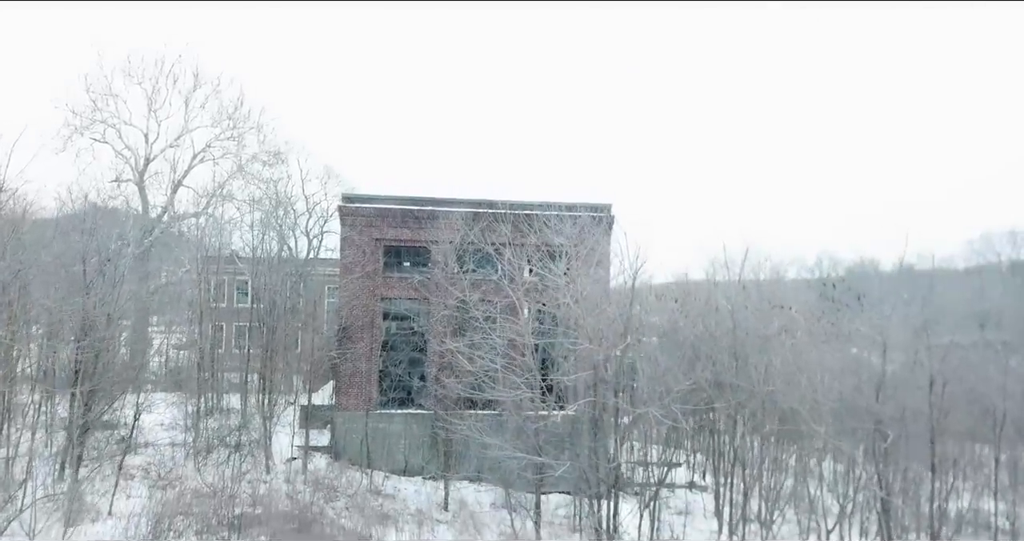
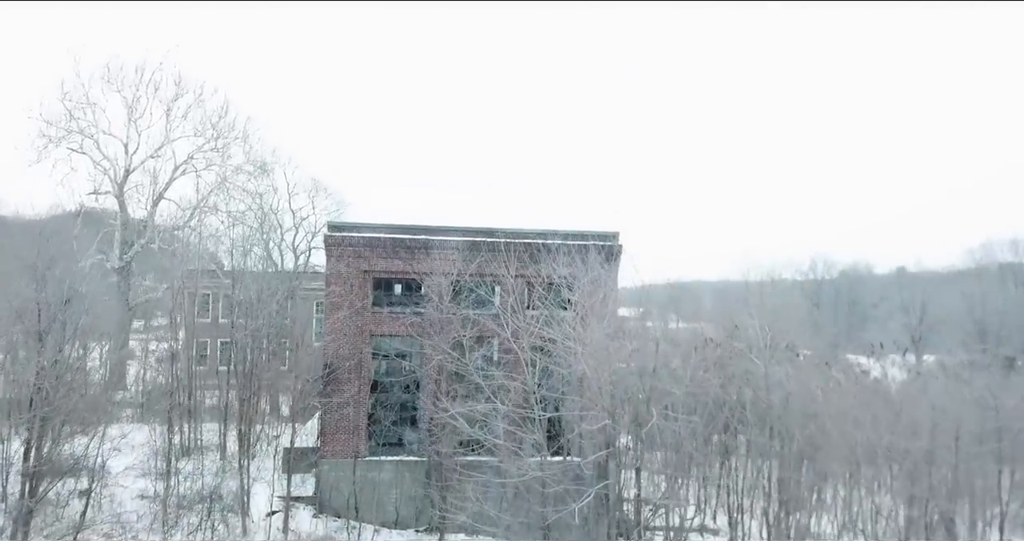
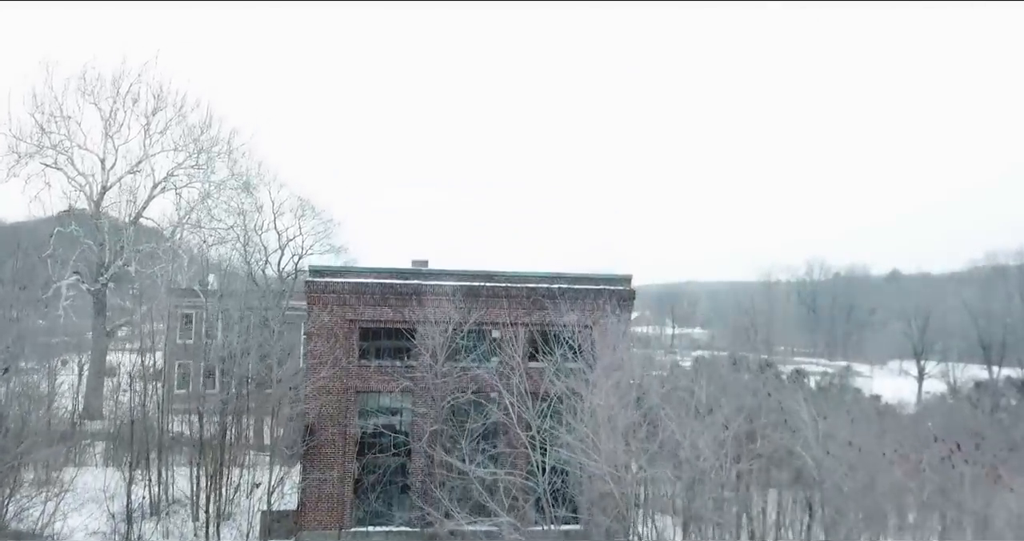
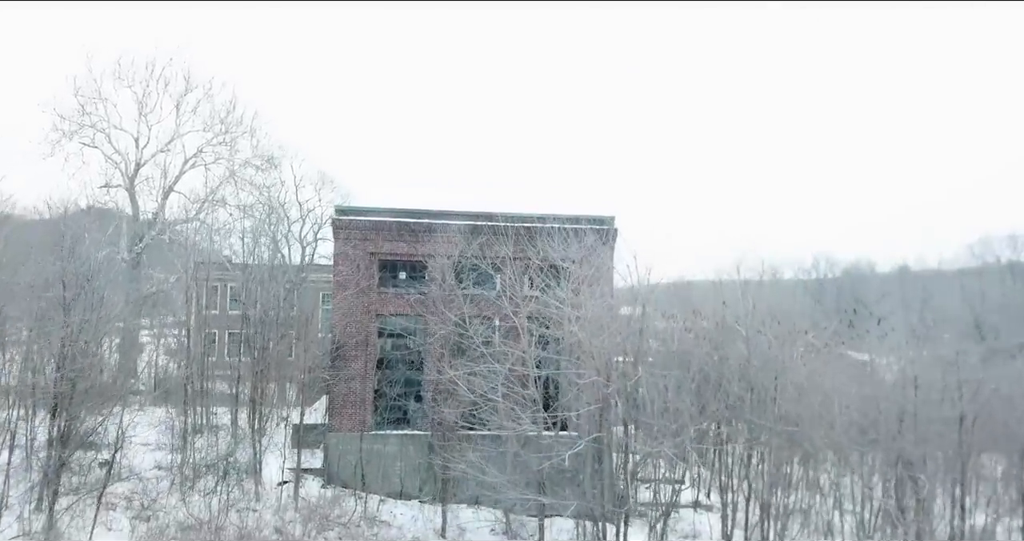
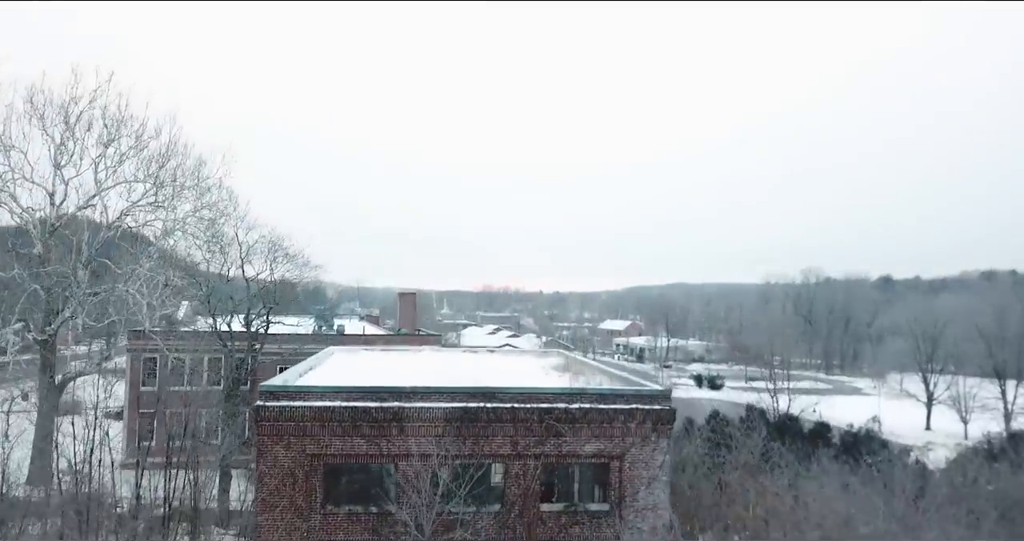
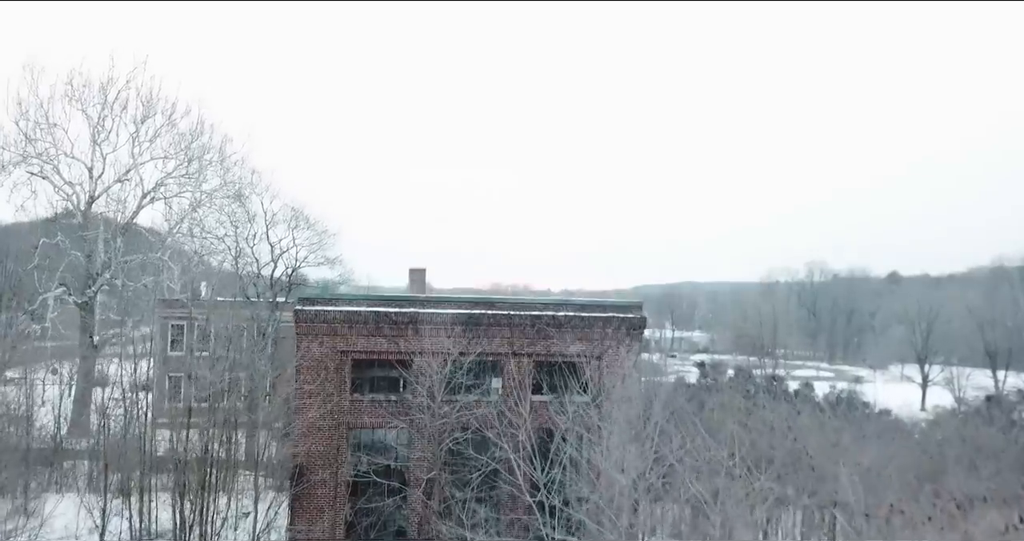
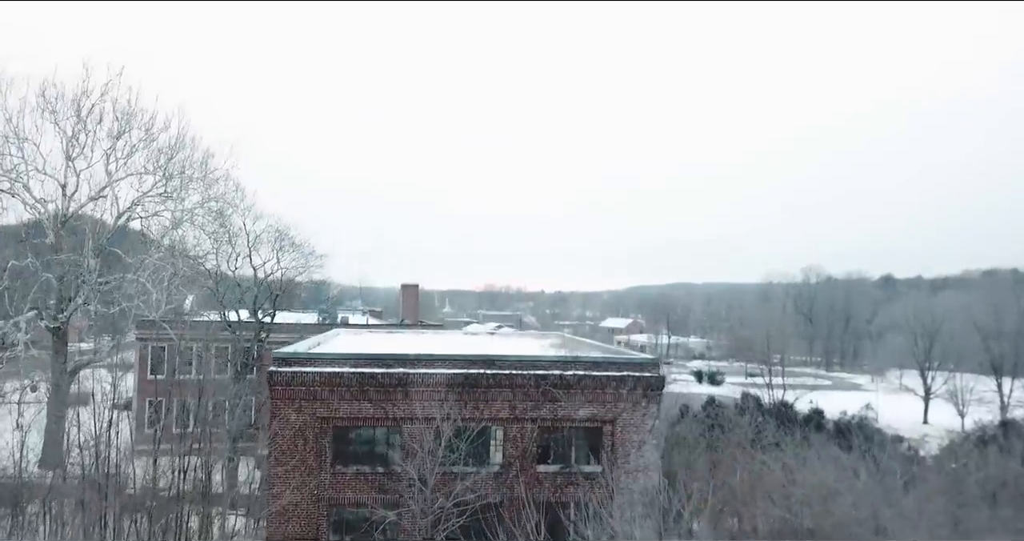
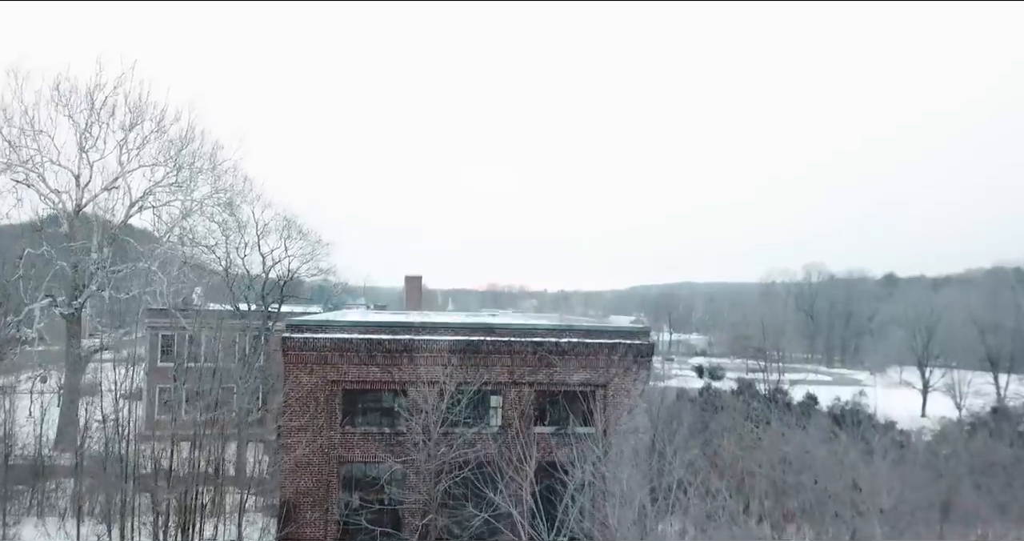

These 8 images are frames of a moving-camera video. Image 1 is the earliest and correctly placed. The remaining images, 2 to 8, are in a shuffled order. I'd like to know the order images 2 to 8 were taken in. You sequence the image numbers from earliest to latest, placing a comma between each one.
4, 2, 3, 6, 8, 7, 5
